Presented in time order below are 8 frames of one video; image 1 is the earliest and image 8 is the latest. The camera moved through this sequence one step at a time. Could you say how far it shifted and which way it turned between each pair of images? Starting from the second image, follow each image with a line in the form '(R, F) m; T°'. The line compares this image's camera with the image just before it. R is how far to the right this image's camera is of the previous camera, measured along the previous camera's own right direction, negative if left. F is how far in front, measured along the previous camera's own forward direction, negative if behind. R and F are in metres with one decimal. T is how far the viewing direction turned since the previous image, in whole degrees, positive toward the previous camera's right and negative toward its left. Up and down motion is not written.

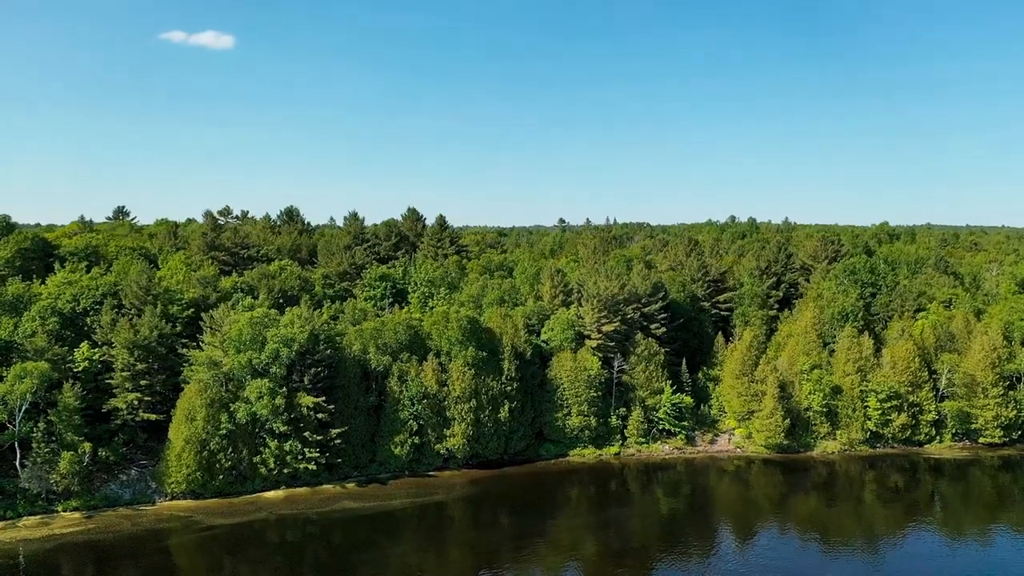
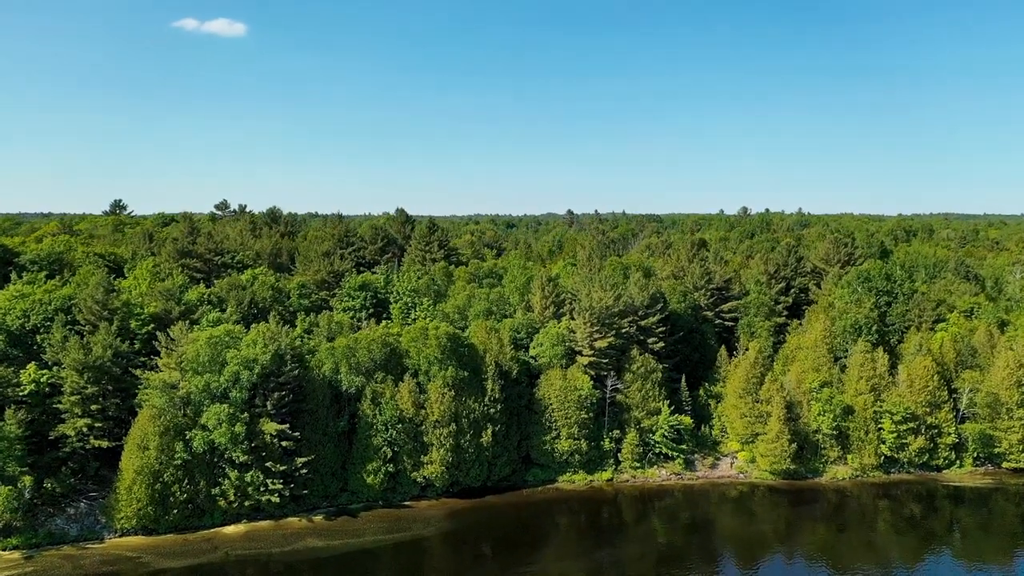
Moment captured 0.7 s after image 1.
(+1.7, +4.0) m; -1°
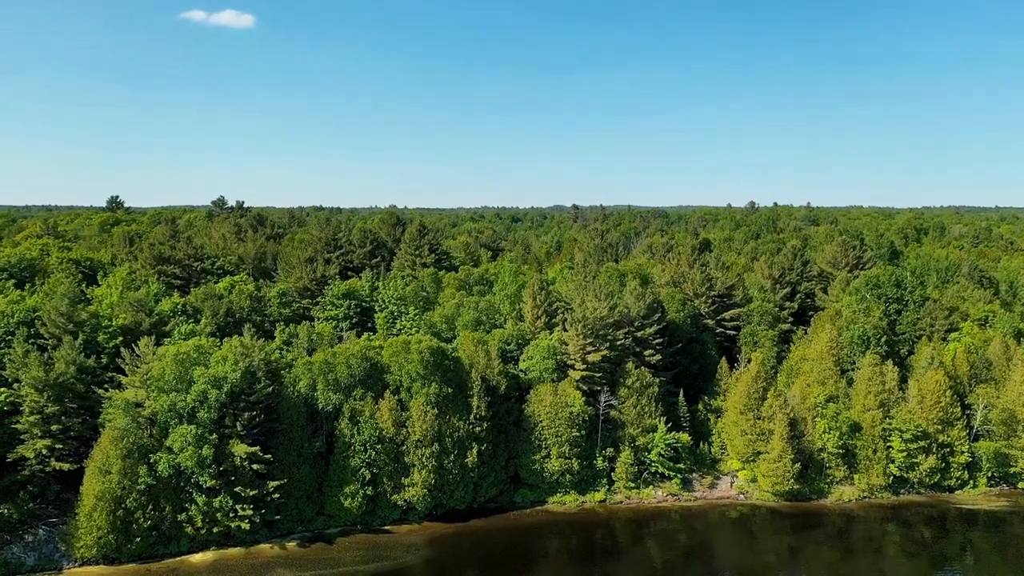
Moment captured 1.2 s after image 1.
(+1.2, +2.6) m; -1°
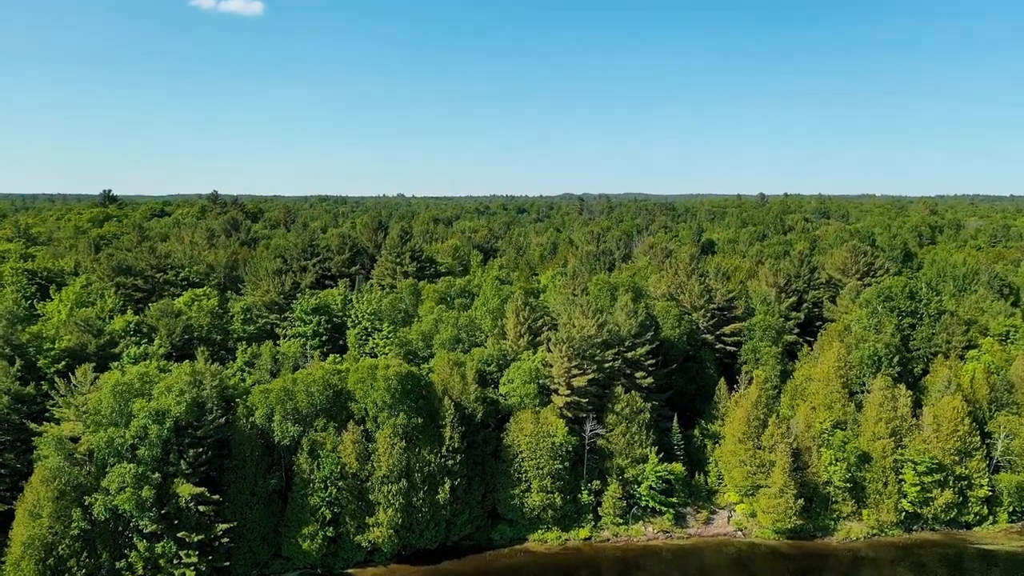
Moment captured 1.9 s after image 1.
(+1.8, +4.0) m; -1°
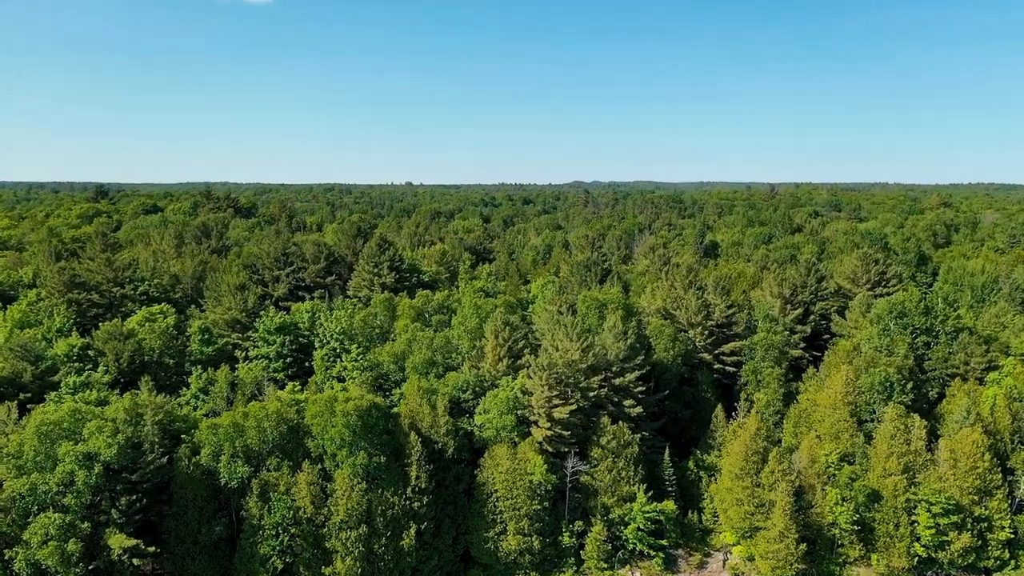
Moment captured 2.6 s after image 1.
(+1.8, +4.0) m; -1°
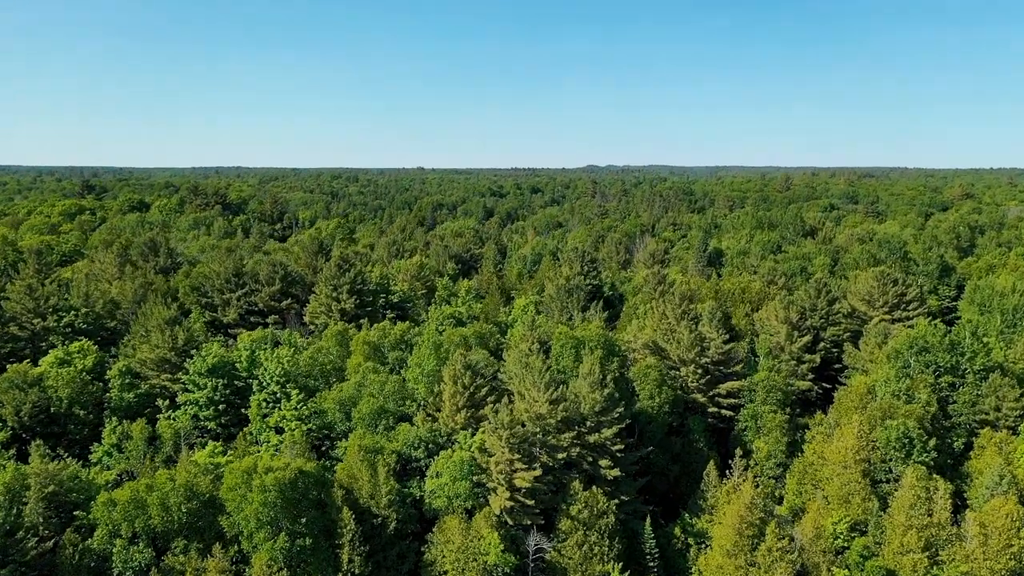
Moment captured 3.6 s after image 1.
(+2.7, +6.0) m; -1°
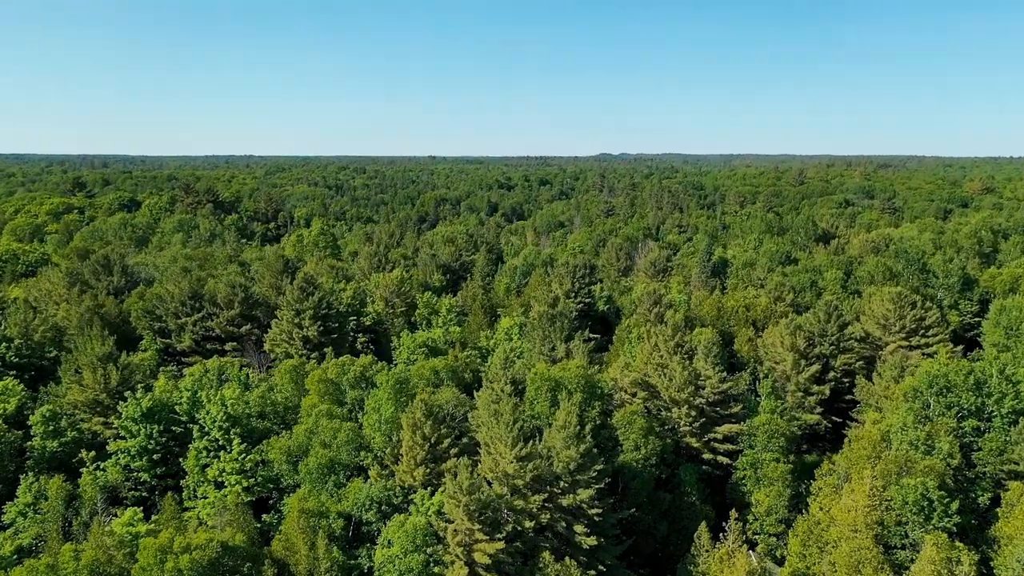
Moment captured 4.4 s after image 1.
(+2.1, +4.7) m; -1°
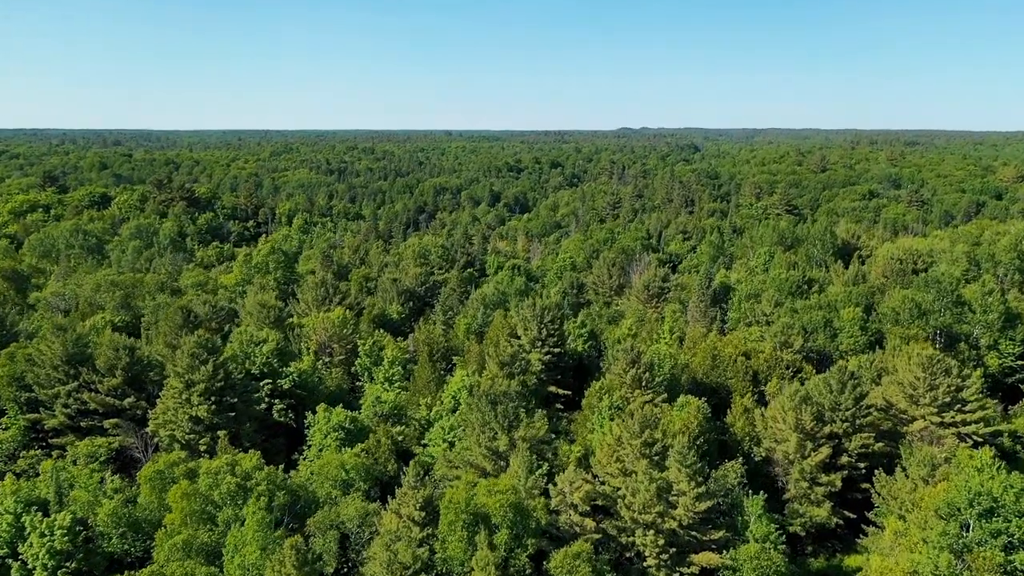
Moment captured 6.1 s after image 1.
(+4.1, +9.3) m; -1°
